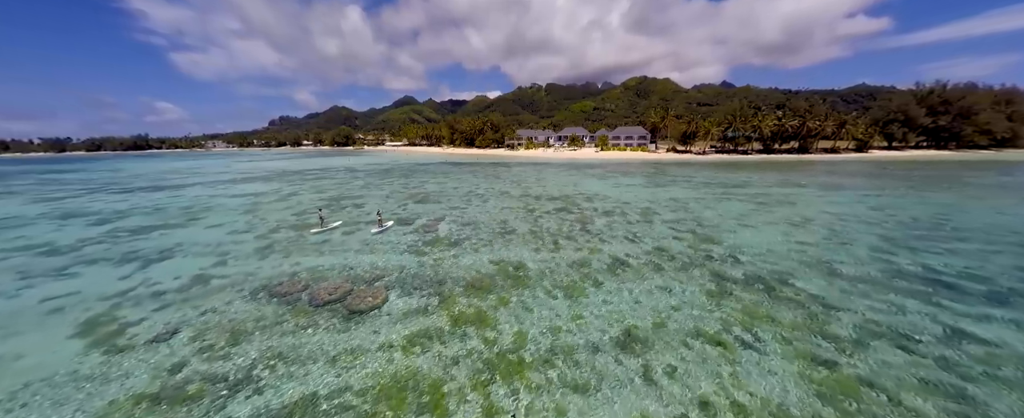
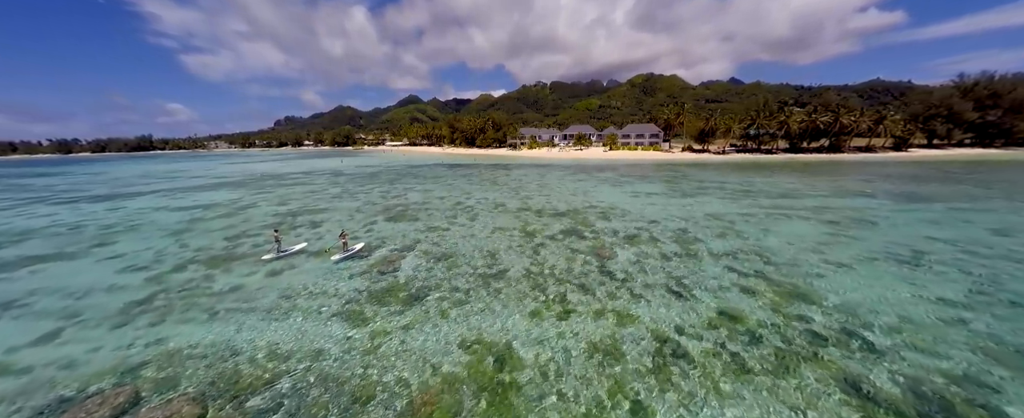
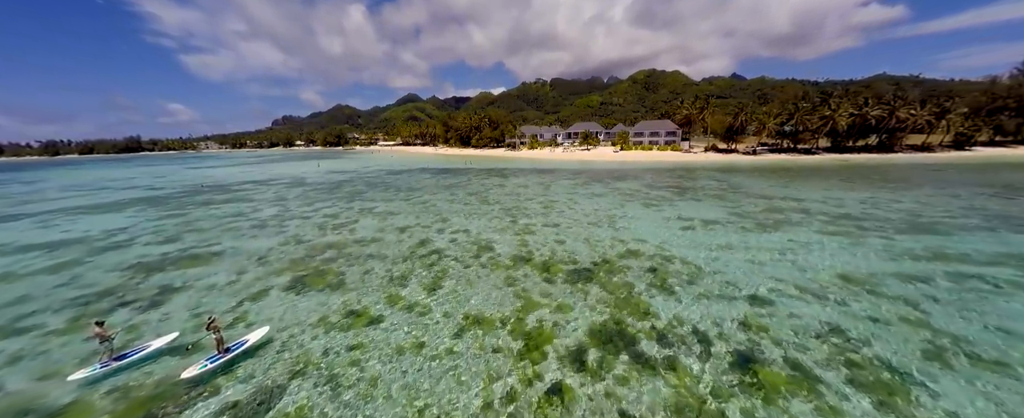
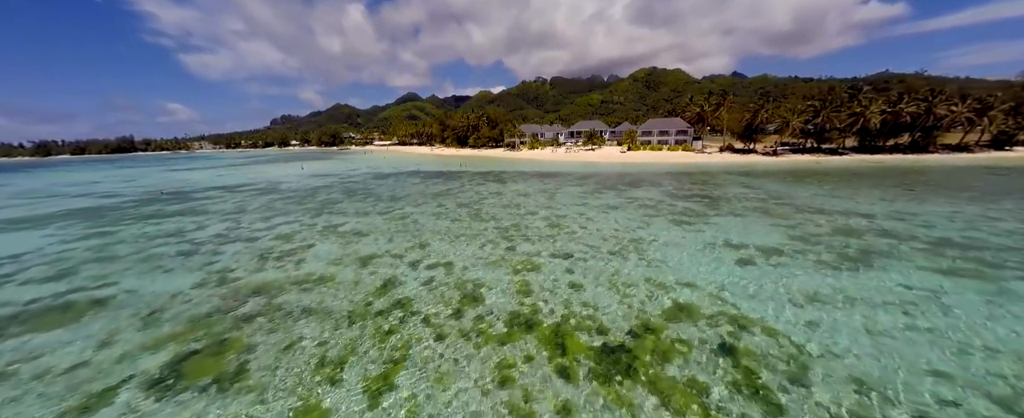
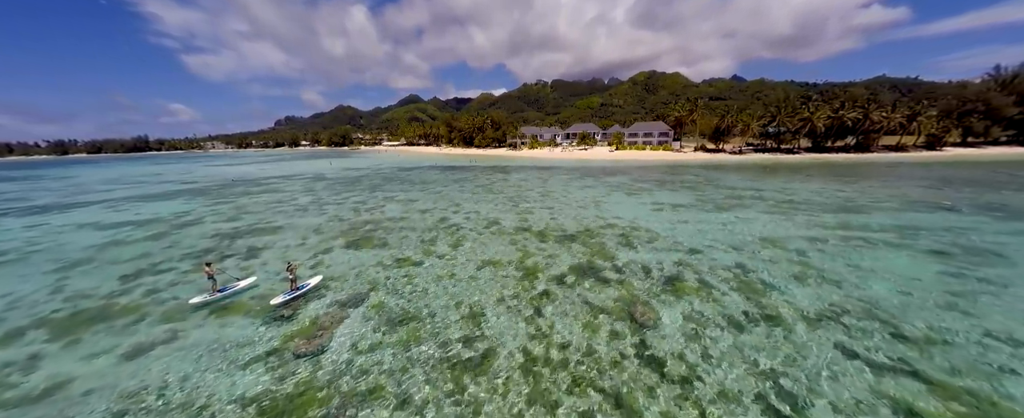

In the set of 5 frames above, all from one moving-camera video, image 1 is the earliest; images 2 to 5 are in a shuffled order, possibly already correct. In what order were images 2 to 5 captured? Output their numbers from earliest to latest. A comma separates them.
2, 5, 3, 4
